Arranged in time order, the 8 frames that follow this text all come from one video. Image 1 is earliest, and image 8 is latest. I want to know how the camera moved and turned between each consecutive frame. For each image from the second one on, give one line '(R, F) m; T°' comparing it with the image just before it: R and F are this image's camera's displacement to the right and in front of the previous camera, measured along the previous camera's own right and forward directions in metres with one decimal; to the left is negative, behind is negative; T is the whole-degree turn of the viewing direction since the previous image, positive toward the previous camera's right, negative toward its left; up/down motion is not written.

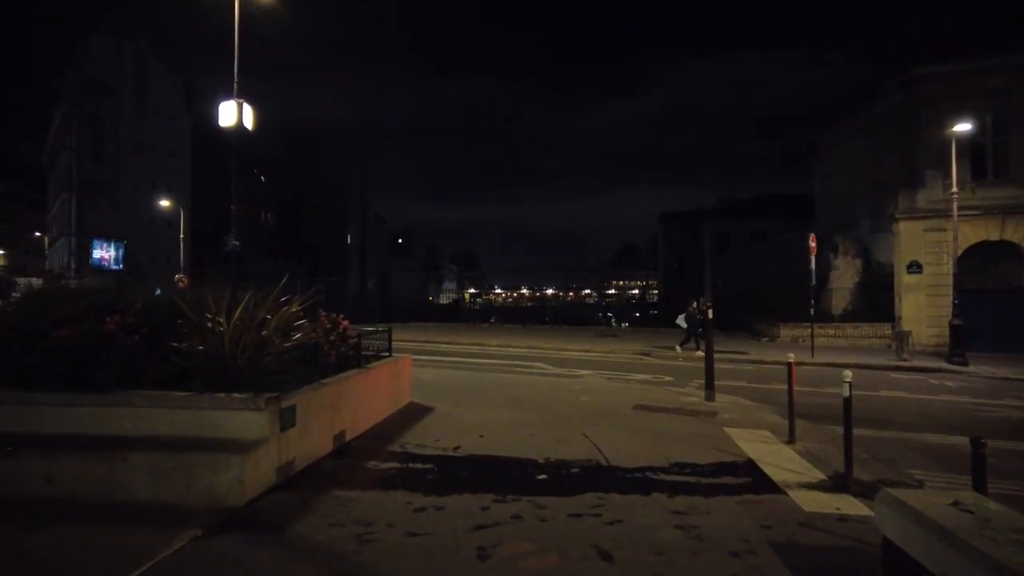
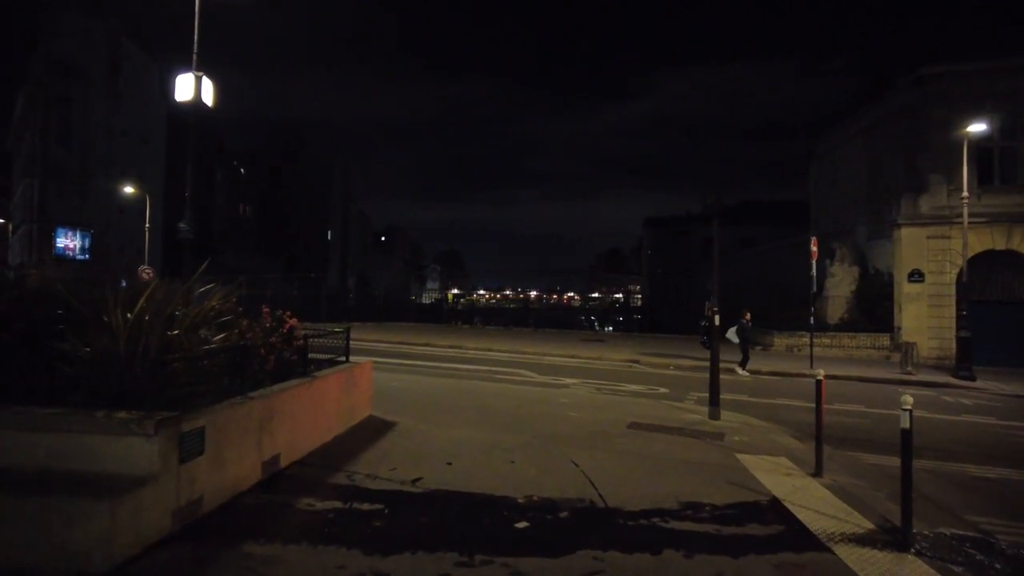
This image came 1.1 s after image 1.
(+0.1, +1.6) m; +1°
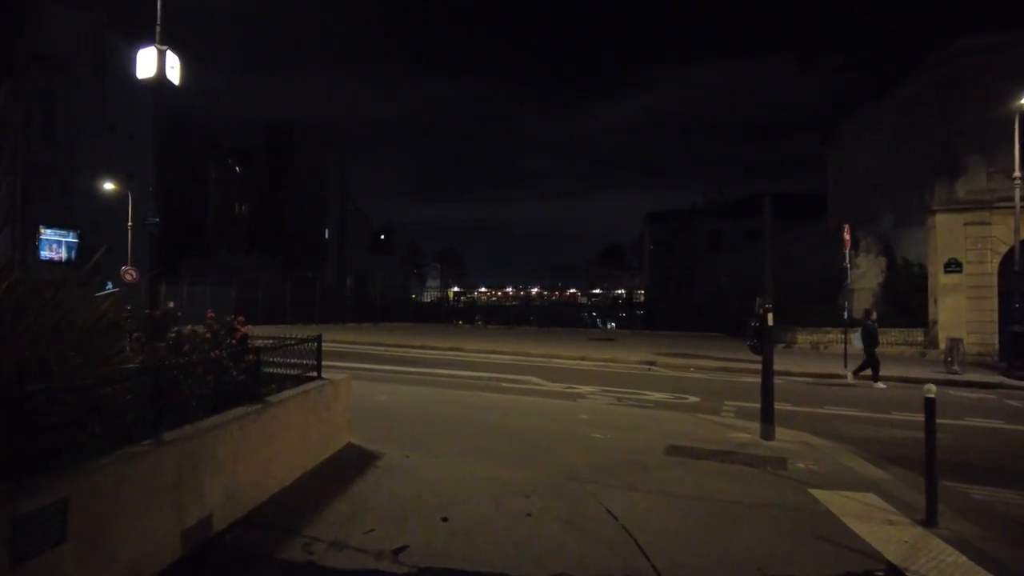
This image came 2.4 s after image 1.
(-0.1, +1.9) m; 0°
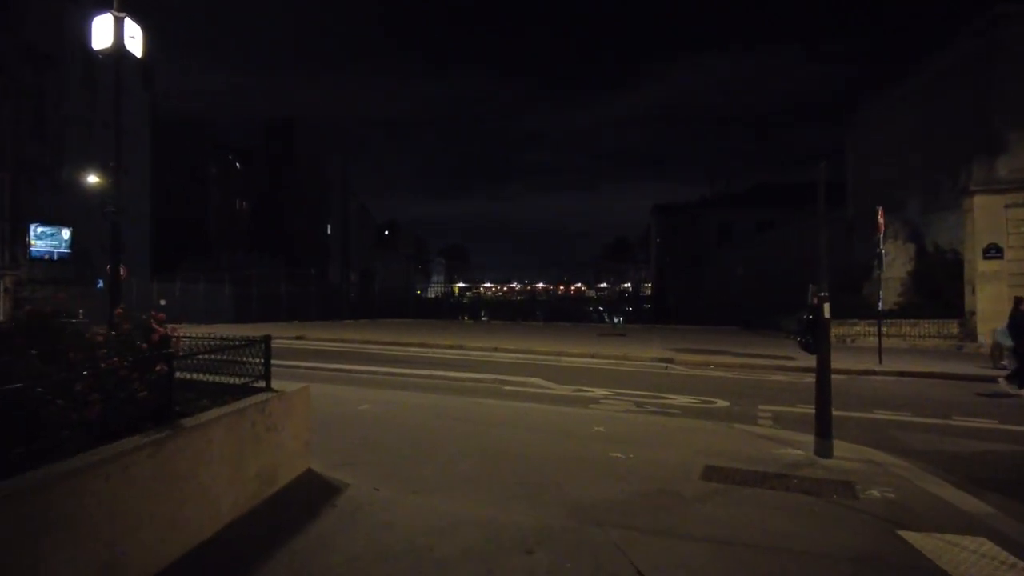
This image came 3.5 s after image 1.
(+0.1, +1.7) m; 0°
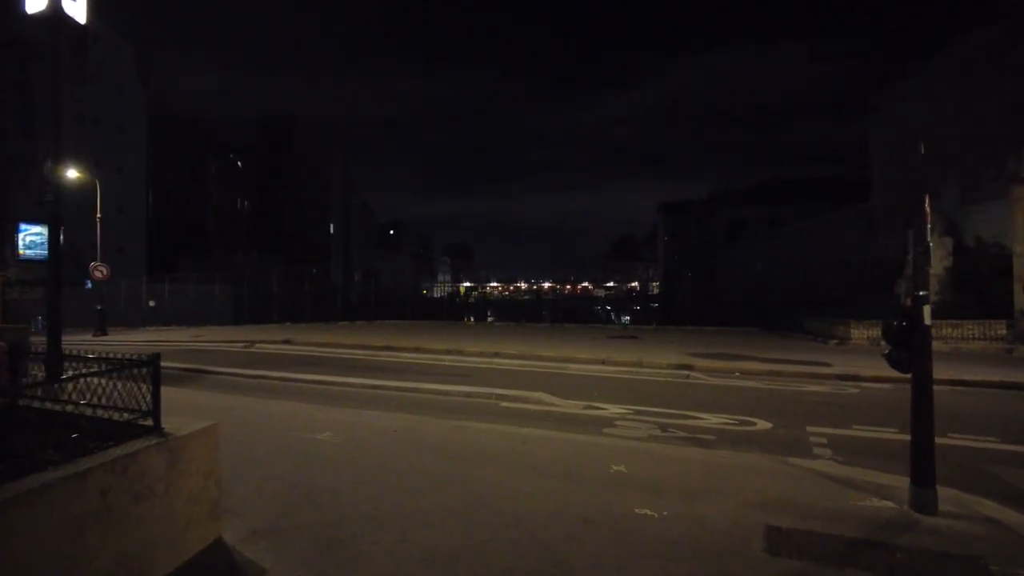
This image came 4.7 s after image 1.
(+0.1, +2.0) m; -1°
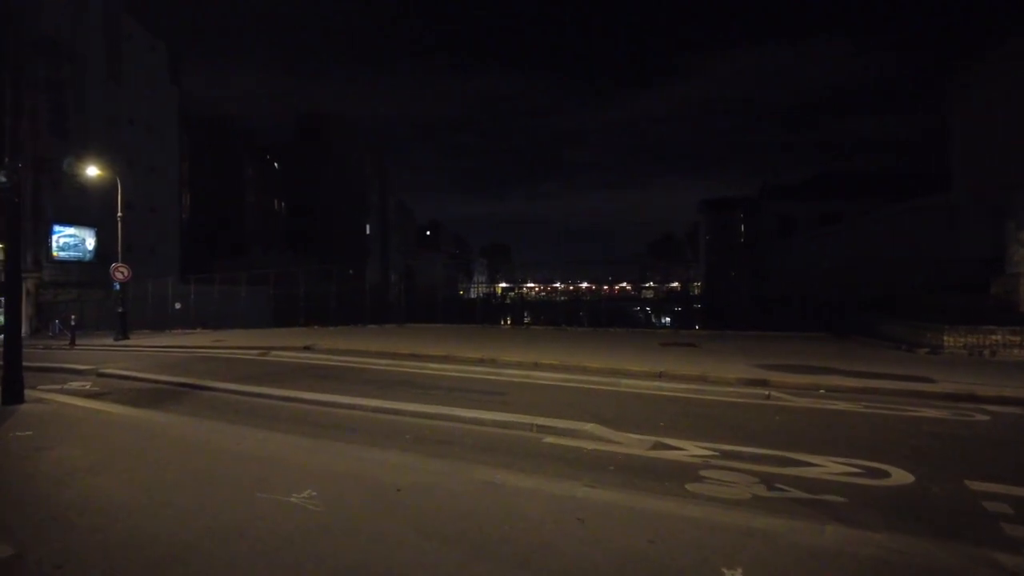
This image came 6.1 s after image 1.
(-0.1, +2.4) m; -3°
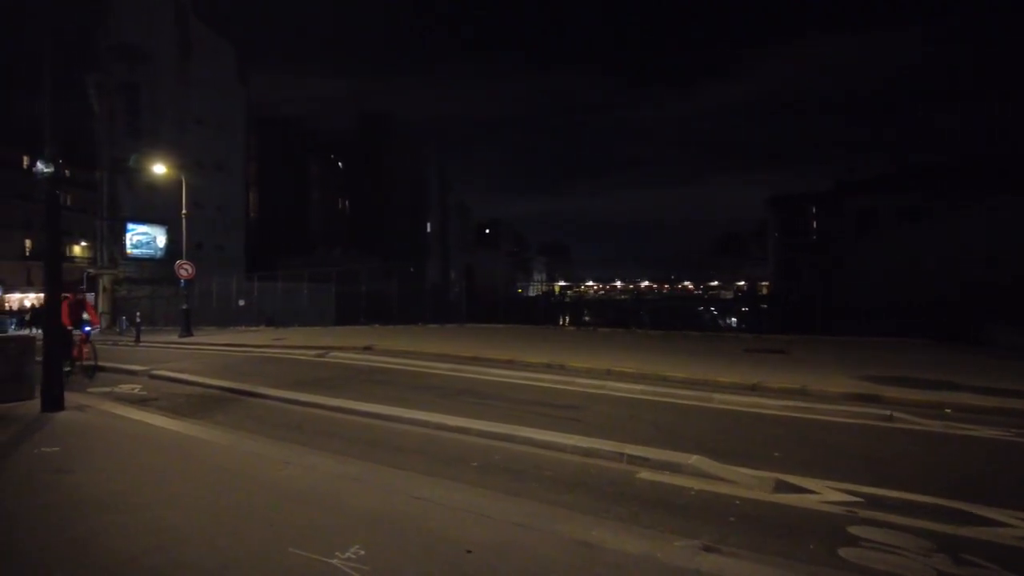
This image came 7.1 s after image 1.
(-0.3, +1.4) m; -5°
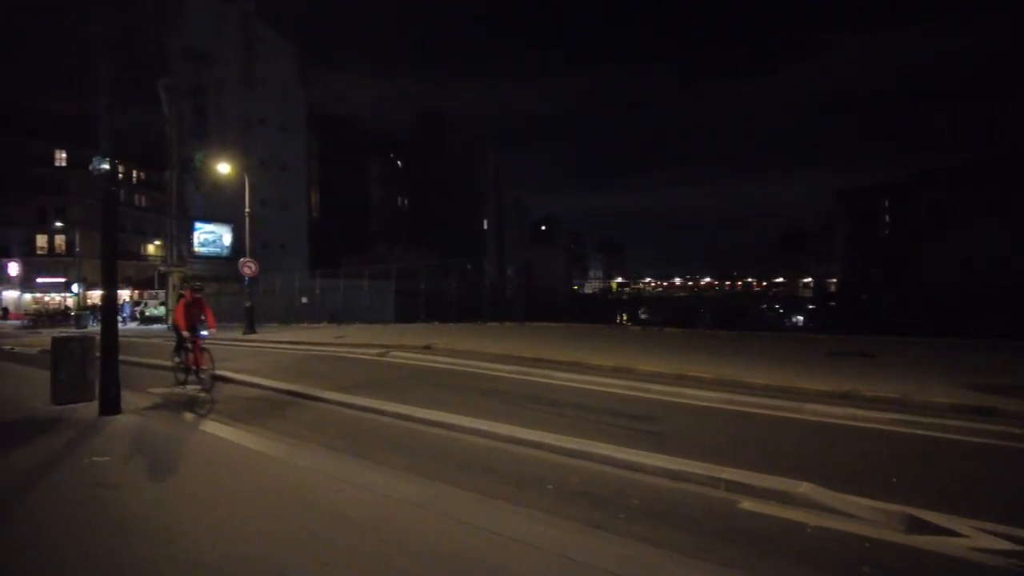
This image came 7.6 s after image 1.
(-0.2, +0.8) m; -5°
